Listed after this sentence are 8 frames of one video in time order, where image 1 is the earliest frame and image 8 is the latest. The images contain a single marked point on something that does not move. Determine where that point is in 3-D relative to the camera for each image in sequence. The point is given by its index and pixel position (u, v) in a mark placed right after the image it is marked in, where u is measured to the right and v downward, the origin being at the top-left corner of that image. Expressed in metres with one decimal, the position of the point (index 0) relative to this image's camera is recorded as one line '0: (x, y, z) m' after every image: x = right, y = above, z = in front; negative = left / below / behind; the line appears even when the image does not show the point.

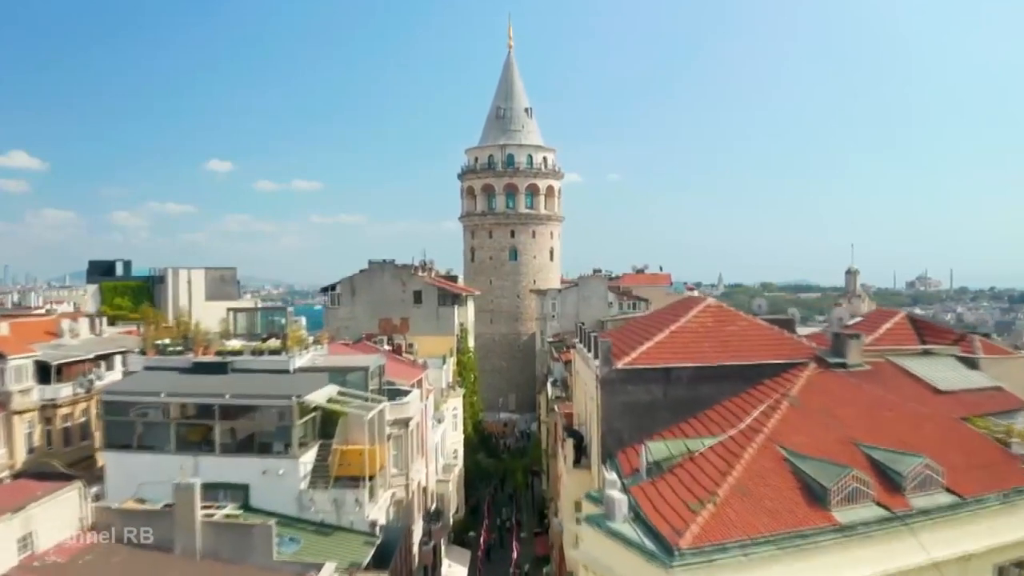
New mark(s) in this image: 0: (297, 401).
0: (-2.8, -1.5, +10.9) m
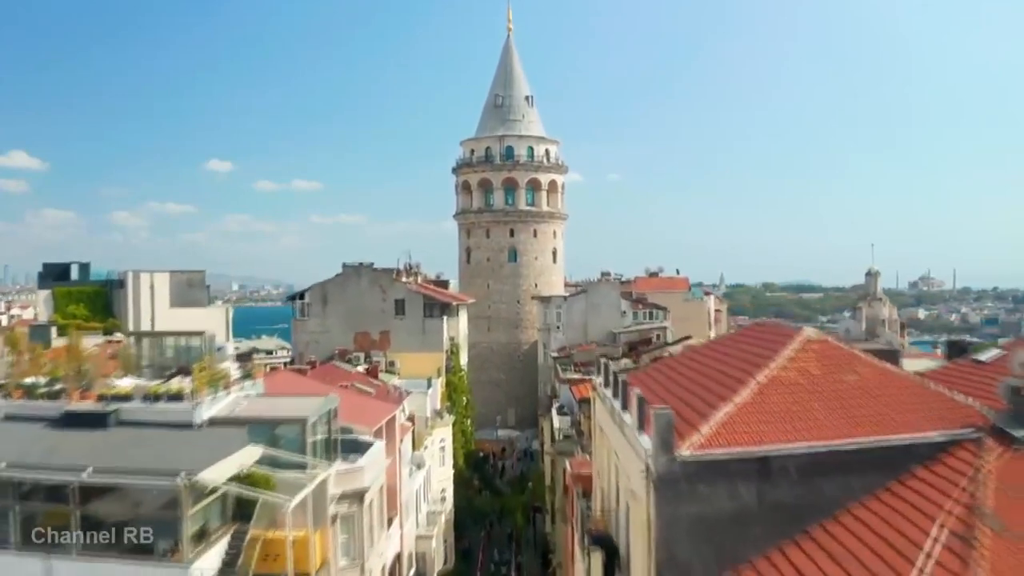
0: (-2.8, -1.7, +7.3) m
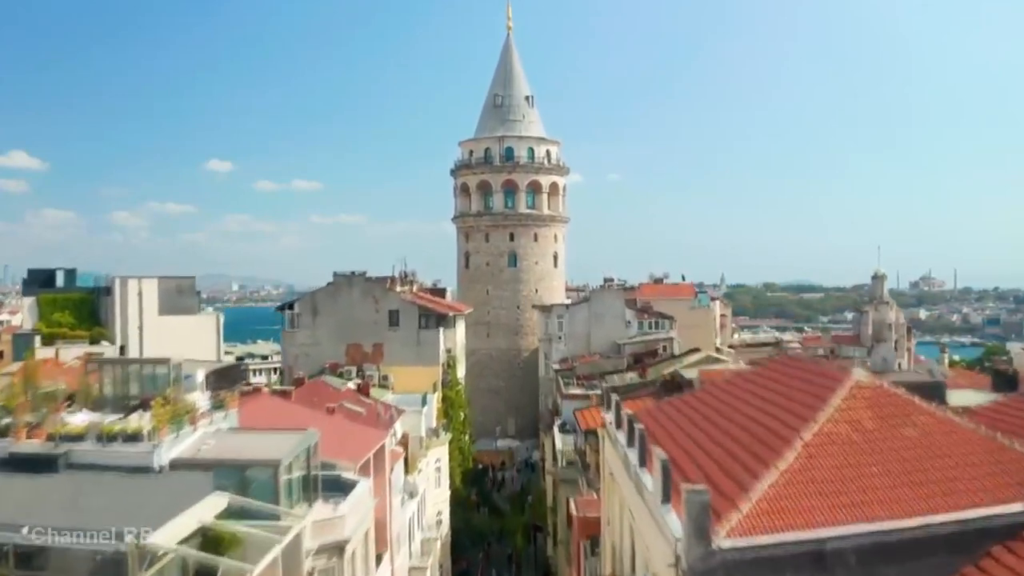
0: (-2.8, -1.9, +6.3) m
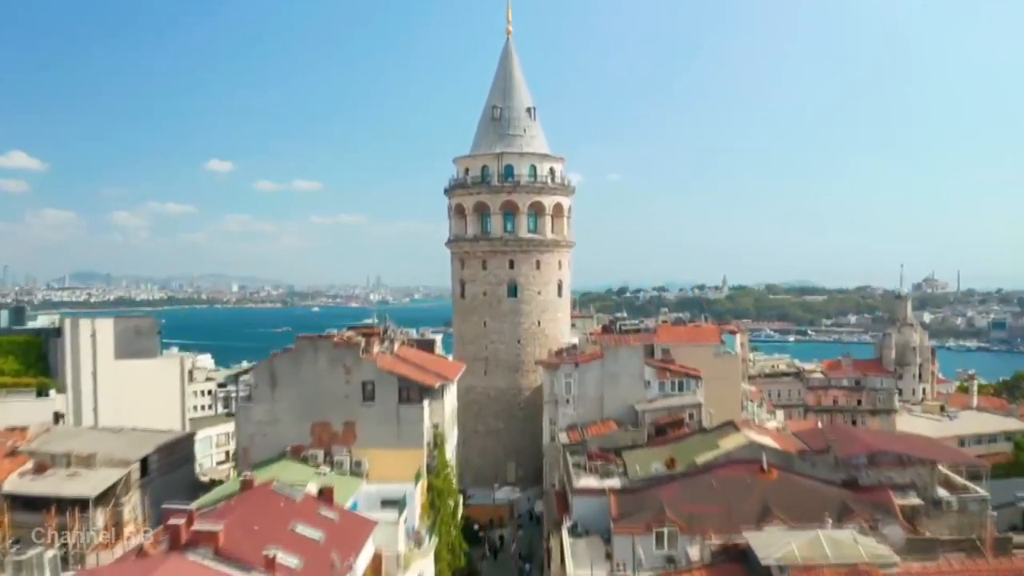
0: (-2.8, -3.2, +2.9) m
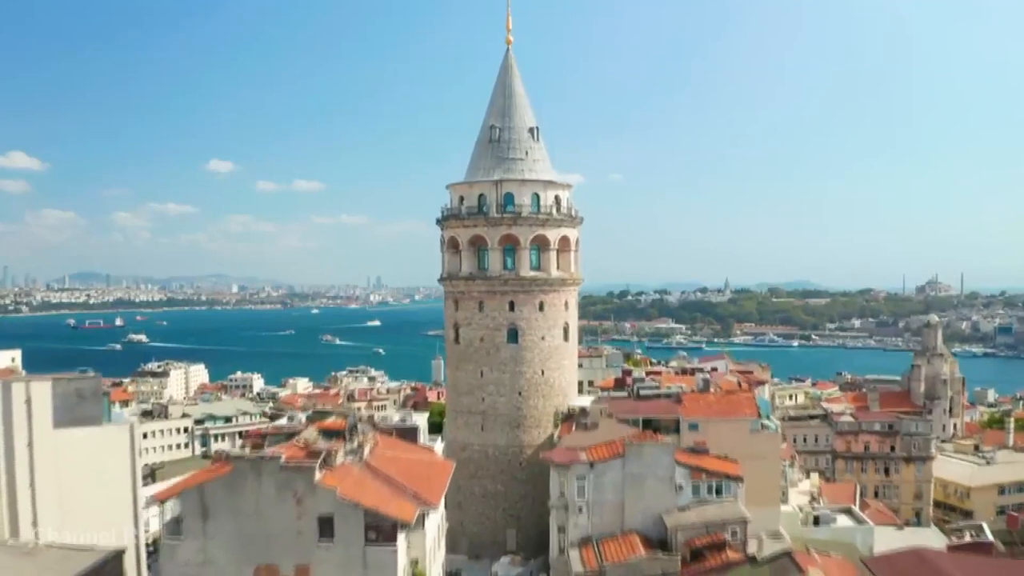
0: (-2.8, -4.7, -0.7) m
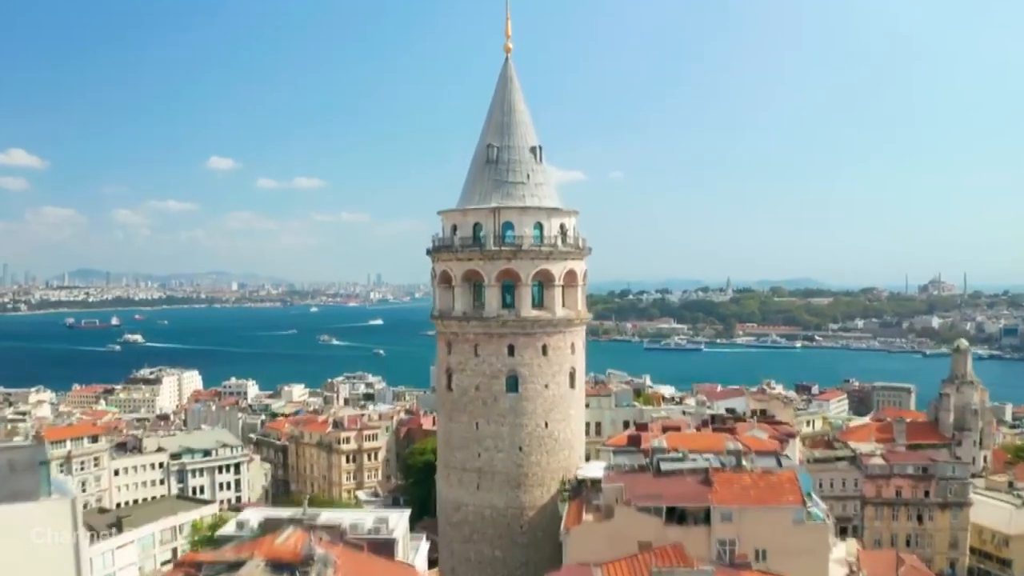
0: (-2.9, -6.1, -3.9) m
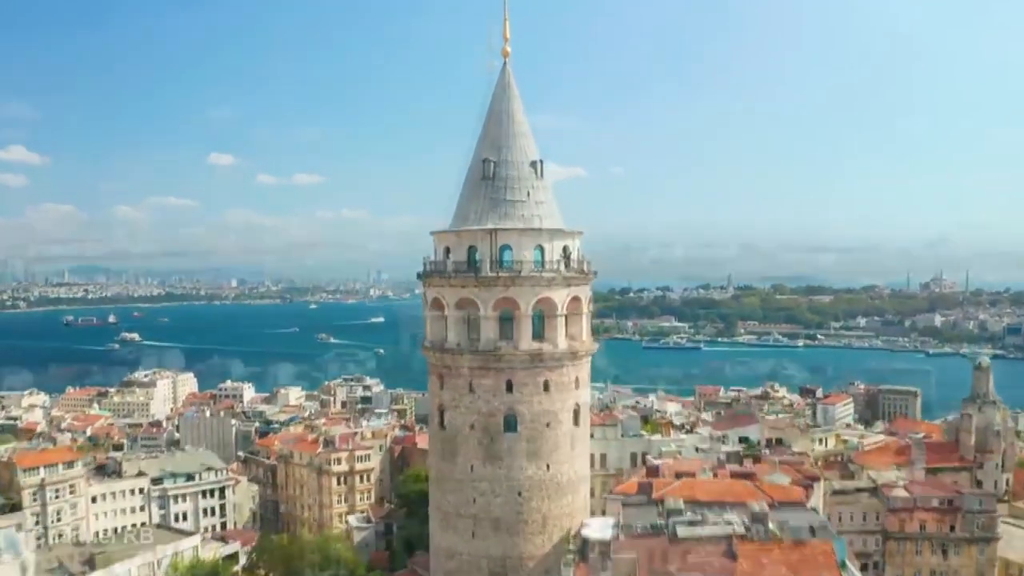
0: (-2.9, -7.1, -6.0) m
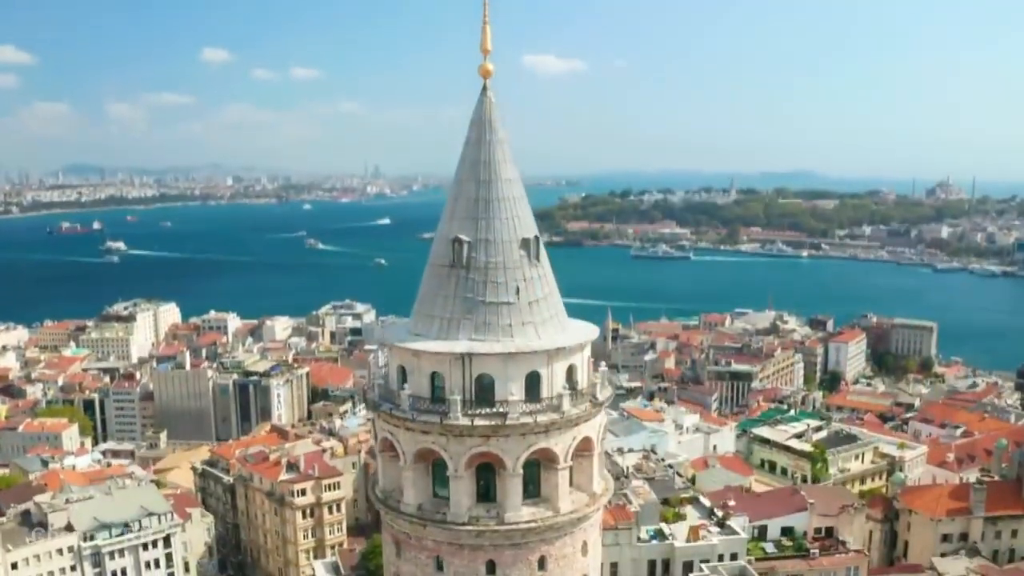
0: (-3.2, -13.7, -12.0) m
